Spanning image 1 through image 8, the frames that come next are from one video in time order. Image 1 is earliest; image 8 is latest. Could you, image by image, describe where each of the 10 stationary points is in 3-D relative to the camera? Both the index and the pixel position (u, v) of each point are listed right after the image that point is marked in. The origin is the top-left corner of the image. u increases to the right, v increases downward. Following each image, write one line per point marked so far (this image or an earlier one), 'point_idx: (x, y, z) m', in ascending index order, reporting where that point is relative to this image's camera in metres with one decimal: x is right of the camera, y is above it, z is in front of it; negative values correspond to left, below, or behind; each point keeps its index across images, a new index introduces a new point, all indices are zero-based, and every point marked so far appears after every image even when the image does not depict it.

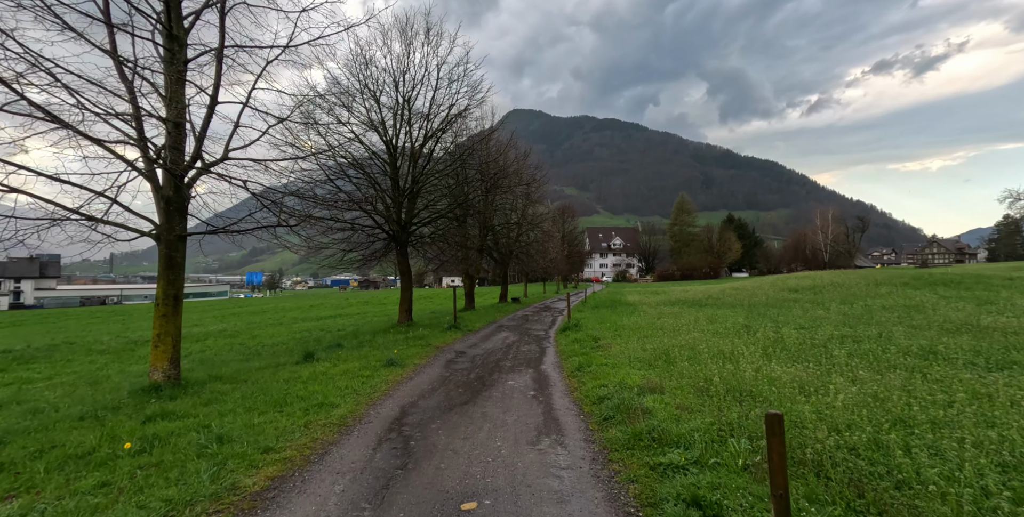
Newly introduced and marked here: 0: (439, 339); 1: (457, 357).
0: (-2.4, -2.6, +15.4) m
1: (-1.4, -2.5, +12.1) m
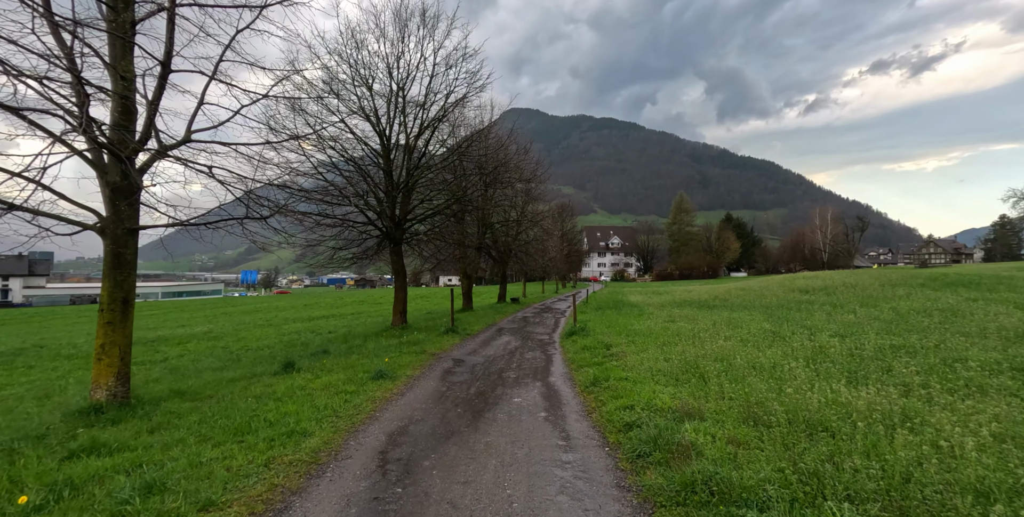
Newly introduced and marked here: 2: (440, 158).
0: (-2.3, -2.5, +14.3) m
1: (-1.3, -2.5, +10.9) m
2: (-3.0, +4.1, +19.6) m
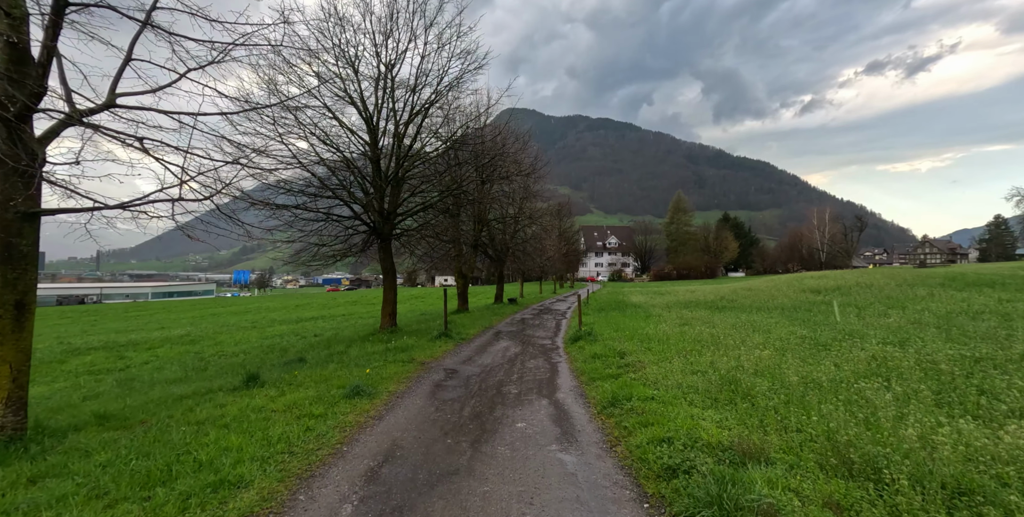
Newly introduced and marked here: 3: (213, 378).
0: (-2.3, -2.5, +12.8) m
1: (-1.3, -2.4, +9.5) m
2: (-3.0, +4.2, +18.1) m
3: (-6.1, -2.4, +9.8) m
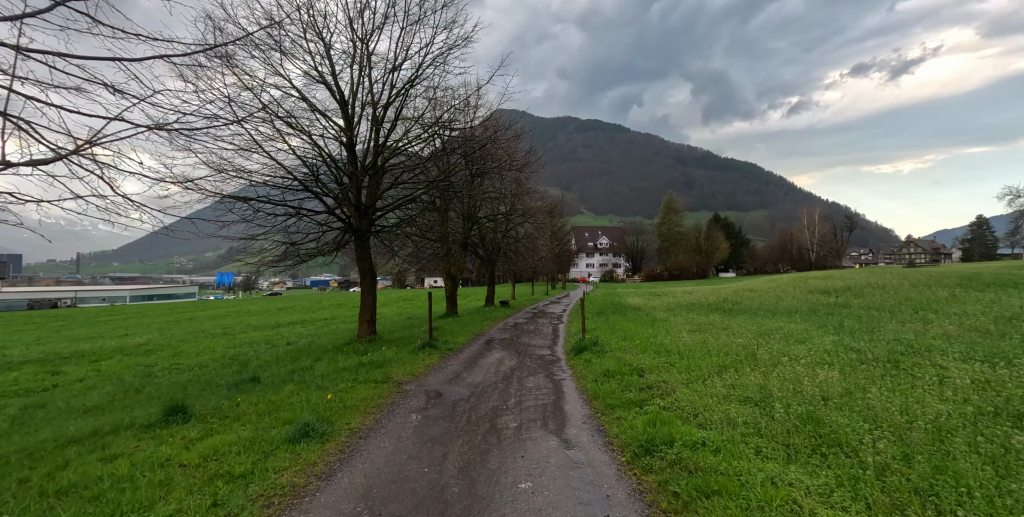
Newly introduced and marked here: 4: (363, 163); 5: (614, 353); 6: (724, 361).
0: (-2.4, -2.4, +10.9) m
1: (-1.3, -2.4, +7.6) m
2: (-3.3, +4.2, +16.3) m
3: (-6.1, -2.4, +7.8) m
4: (-4.9, +3.1, +15.6) m
5: (+2.3, -2.2, +10.8) m
6: (+3.9, -1.9, +8.7) m
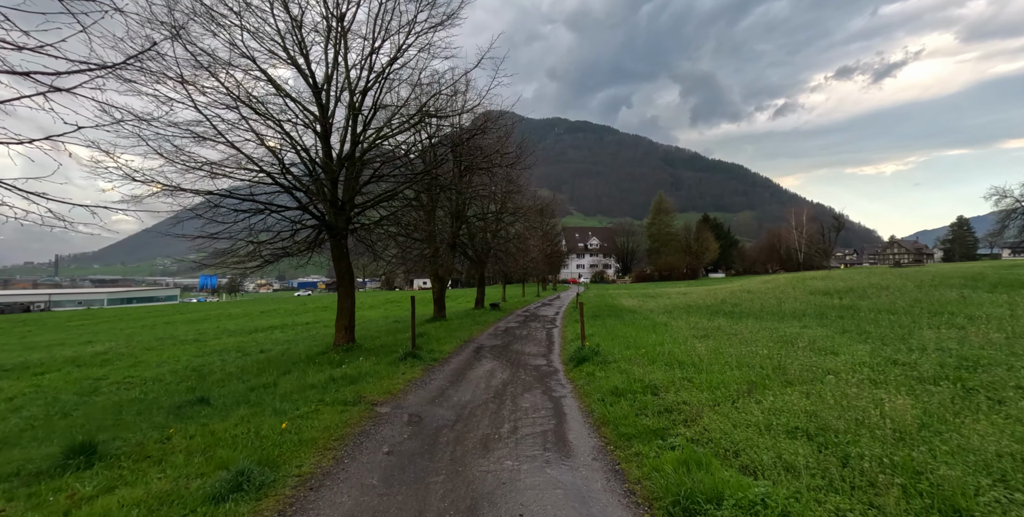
0: (-2.6, -2.4, +9.6) m
1: (-1.4, -2.3, +6.3) m
2: (-3.5, +4.2, +14.9) m
3: (-6.2, -2.4, +6.4) m
4: (-5.1, +3.1, +14.2) m
5: (+2.1, -2.1, +9.6) m
6: (+3.8, -1.8, +7.5) m
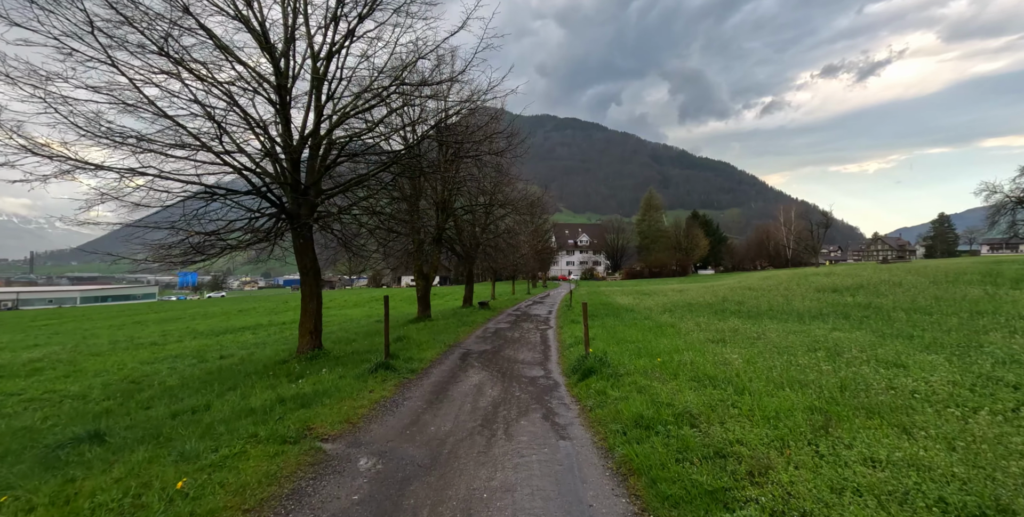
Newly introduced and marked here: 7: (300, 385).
0: (-2.7, -2.3, +7.7) m
1: (-1.5, -2.2, +4.4) m
2: (-3.8, +4.3, +13.0) m
3: (-6.3, -2.3, +4.4) m
4: (-5.4, +3.3, +12.2) m
5: (+2.0, -2.0, +7.8) m
6: (+3.7, -1.7, +5.8) m
7: (-4.0, -2.4, +9.2) m
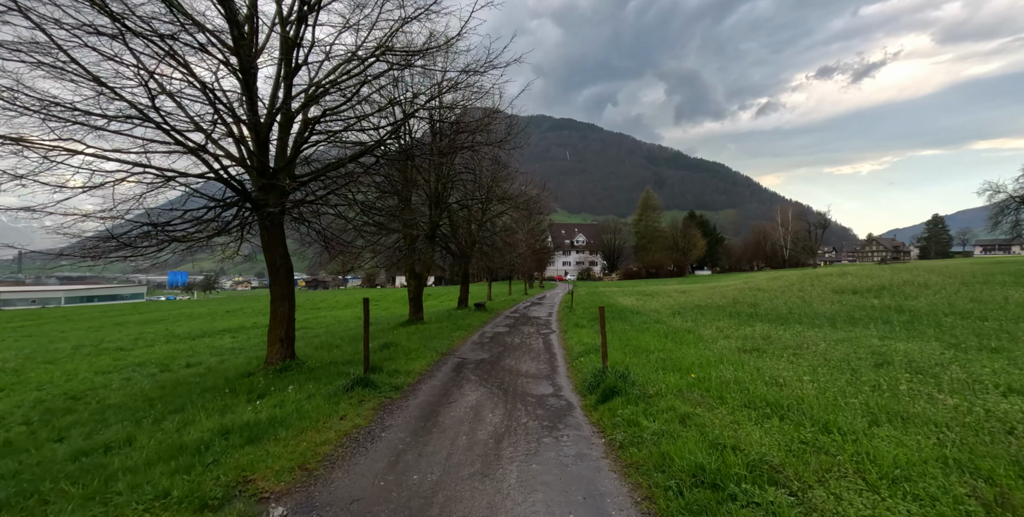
0: (-2.6, -2.2, +6.0) m
1: (-1.4, -2.1, +2.8) m
2: (-3.7, +4.4, +11.3) m
3: (-6.1, -2.2, +2.7) m
4: (-5.3, +3.4, +10.5) m
5: (+2.1, -1.9, +6.1) m
6: (+3.8, -1.6, +4.2) m
7: (-4.0, -2.3, +7.5) m
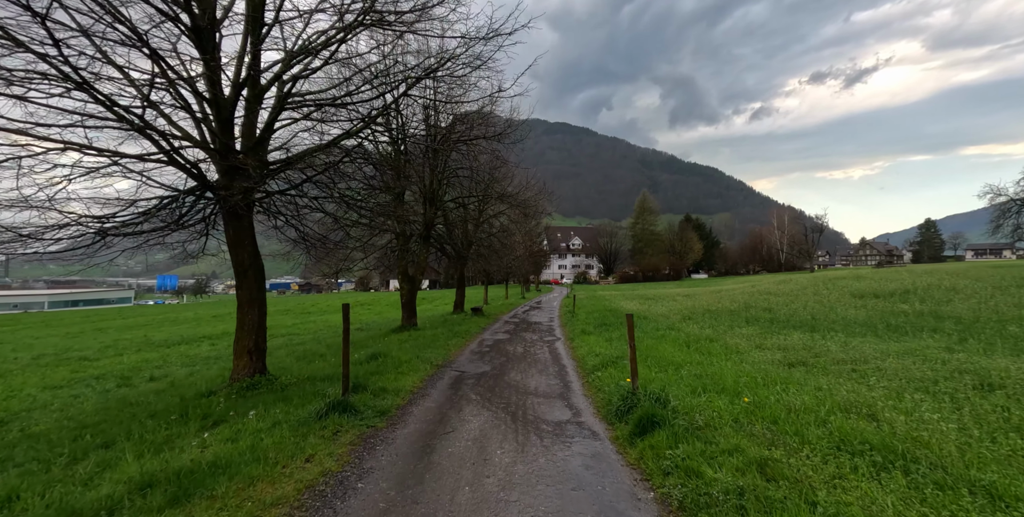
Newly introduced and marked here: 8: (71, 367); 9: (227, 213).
0: (-2.4, -2.1, +4.5) m
1: (-1.1, -2.1, +1.2) m
2: (-3.6, +4.5, +9.8) m
3: (-5.9, -2.1, +1.1) m
4: (-5.2, +3.4, +9.0) m
5: (+2.3, -1.9, +4.6) m
6: (+4.0, -1.6, +2.7) m
7: (-3.8, -2.2, +5.9) m
8: (-15.1, -3.7, +16.2) m
9: (-5.5, +0.9, +9.4) m
